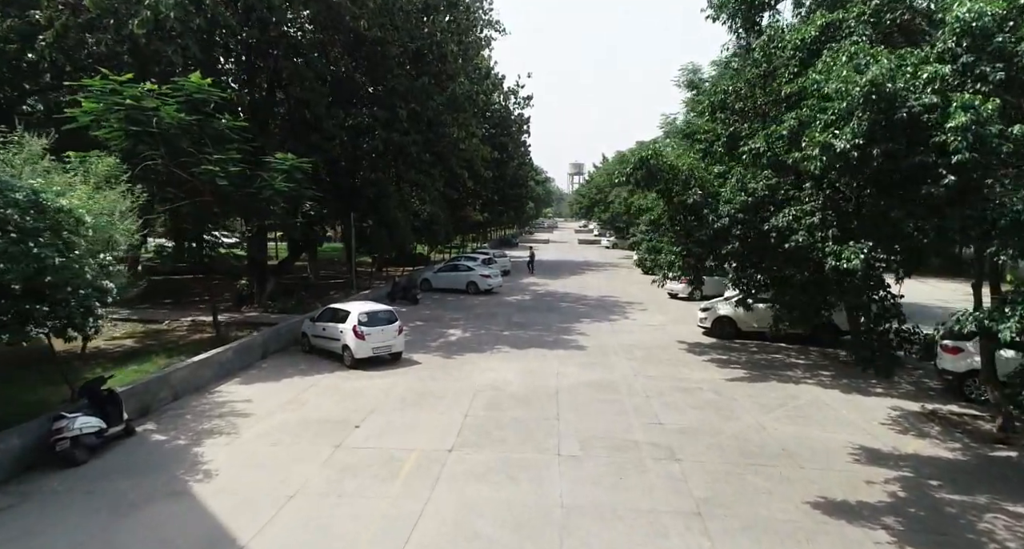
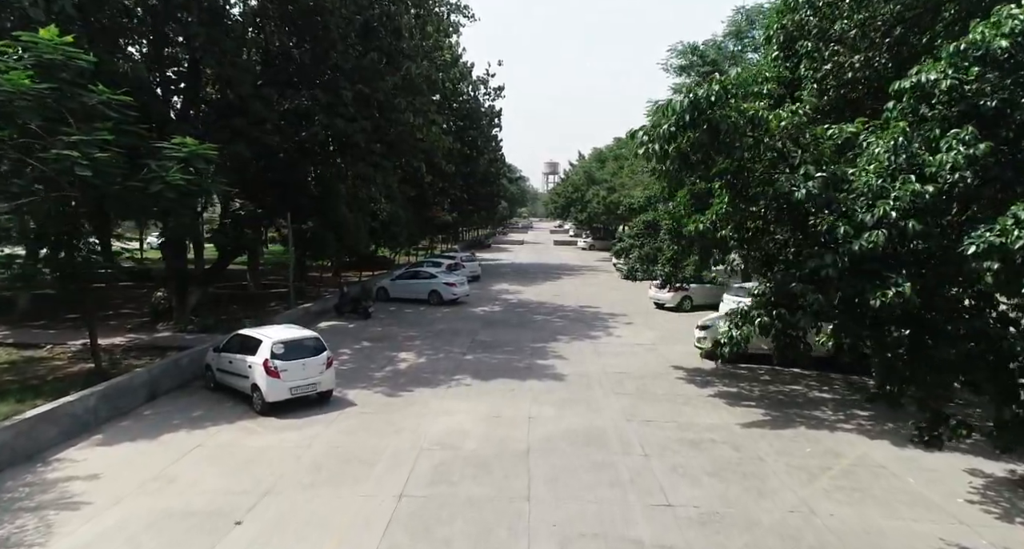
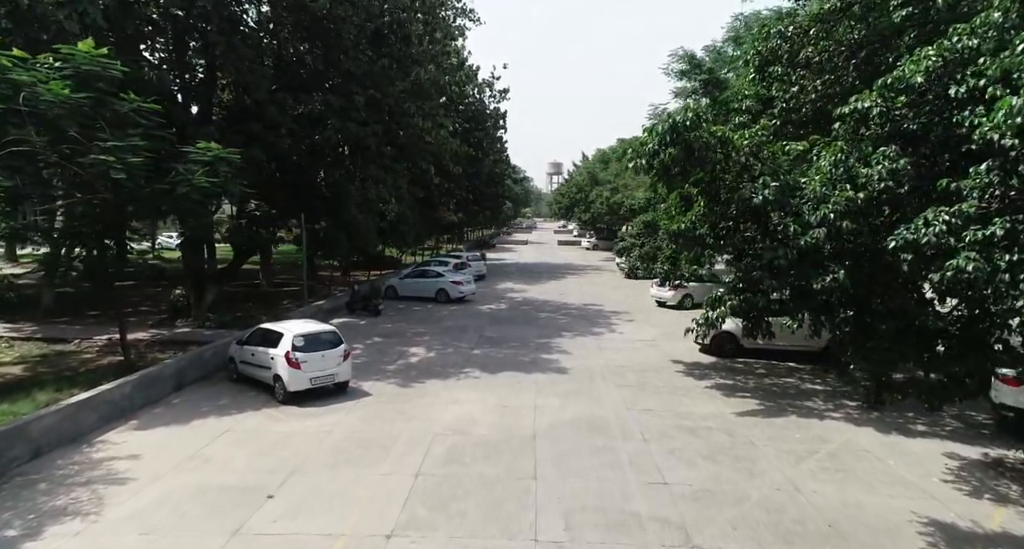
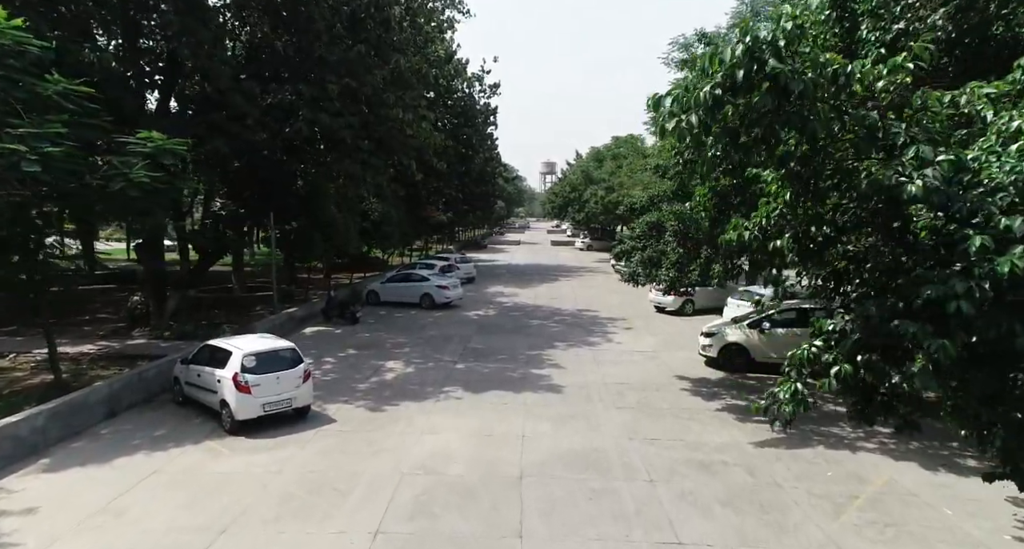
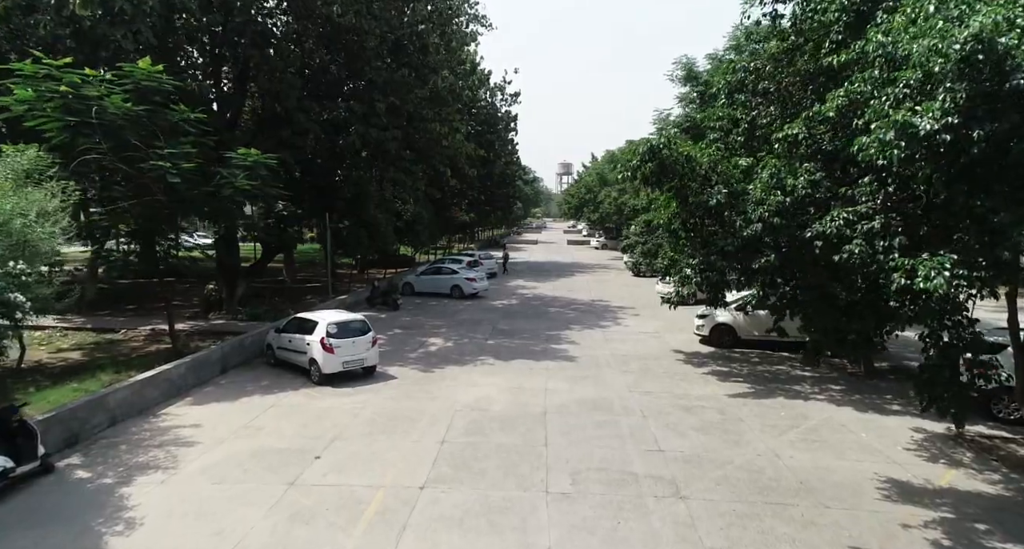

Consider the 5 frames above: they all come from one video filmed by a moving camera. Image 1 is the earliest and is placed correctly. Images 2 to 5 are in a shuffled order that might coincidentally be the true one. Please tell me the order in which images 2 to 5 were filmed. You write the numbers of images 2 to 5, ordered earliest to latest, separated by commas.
5, 3, 2, 4
